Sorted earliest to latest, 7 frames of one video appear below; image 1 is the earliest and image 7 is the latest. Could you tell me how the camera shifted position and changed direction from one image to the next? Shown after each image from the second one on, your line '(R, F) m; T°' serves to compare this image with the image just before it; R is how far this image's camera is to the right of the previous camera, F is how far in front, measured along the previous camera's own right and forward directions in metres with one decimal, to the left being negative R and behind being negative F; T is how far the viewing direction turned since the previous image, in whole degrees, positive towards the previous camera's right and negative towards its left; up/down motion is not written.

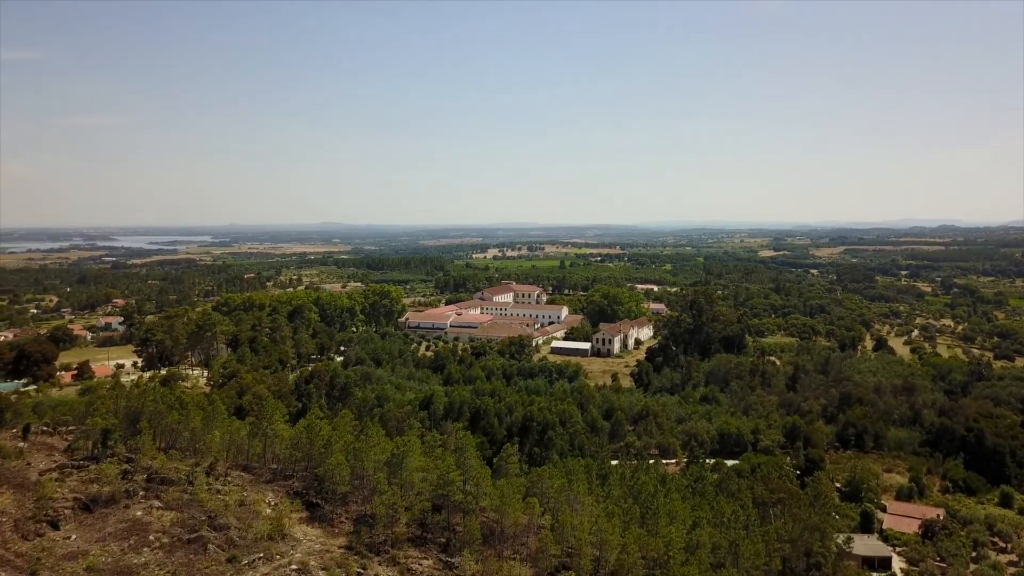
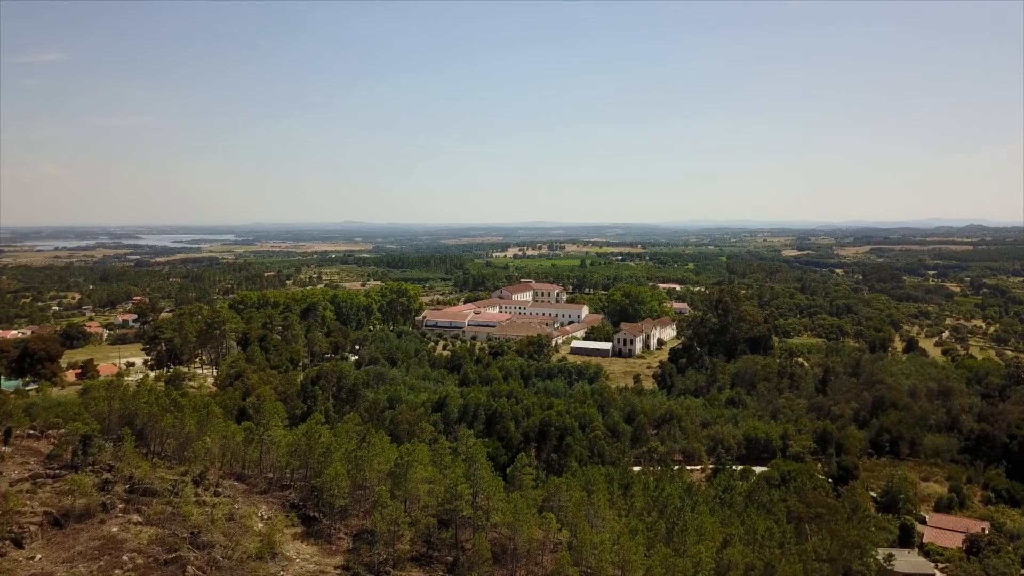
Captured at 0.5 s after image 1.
(+0.1, +1.6) m; -2°
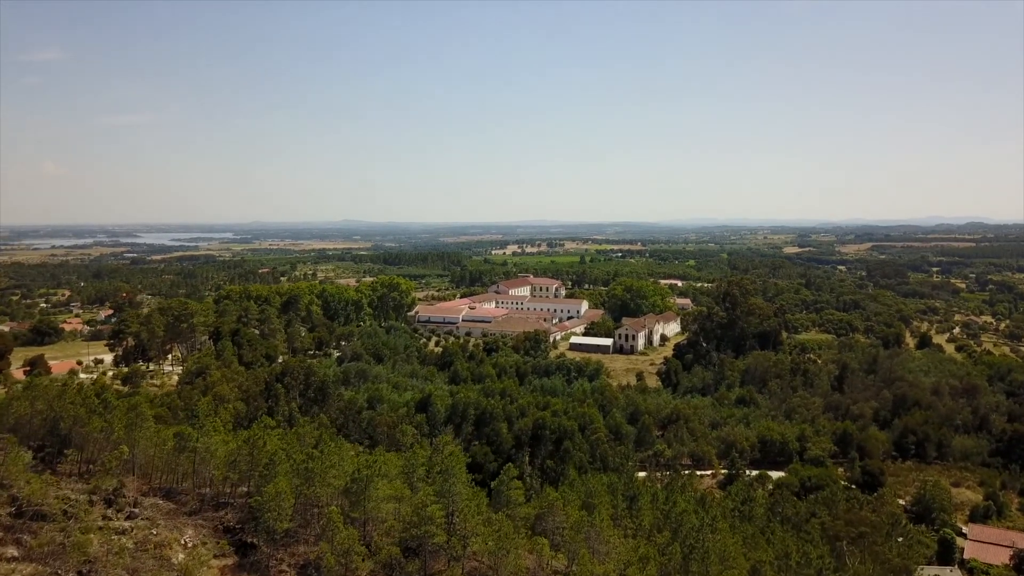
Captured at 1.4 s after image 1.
(+0.4, +3.1) m; 0°
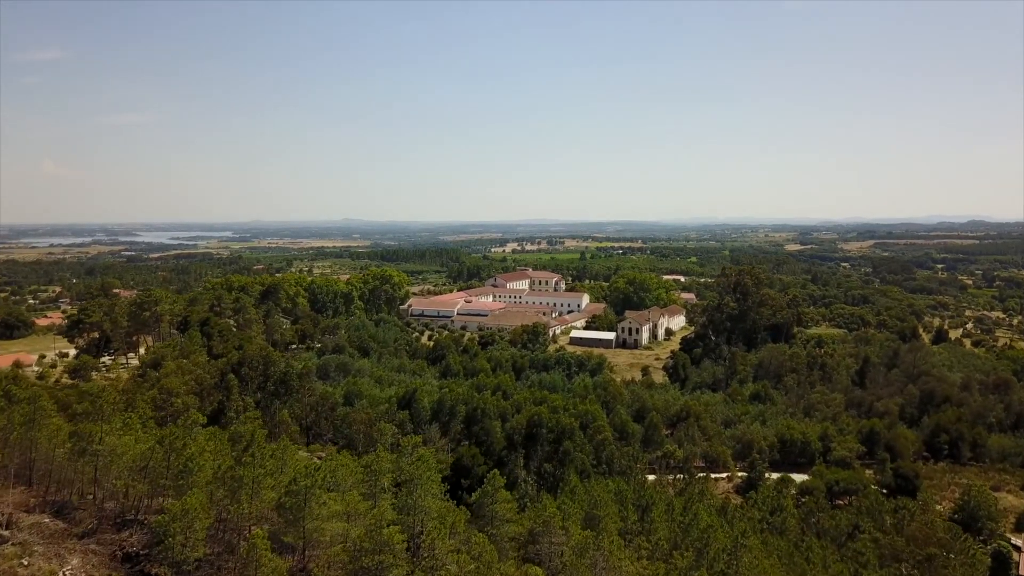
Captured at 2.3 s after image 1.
(+0.3, +3.2) m; 0°
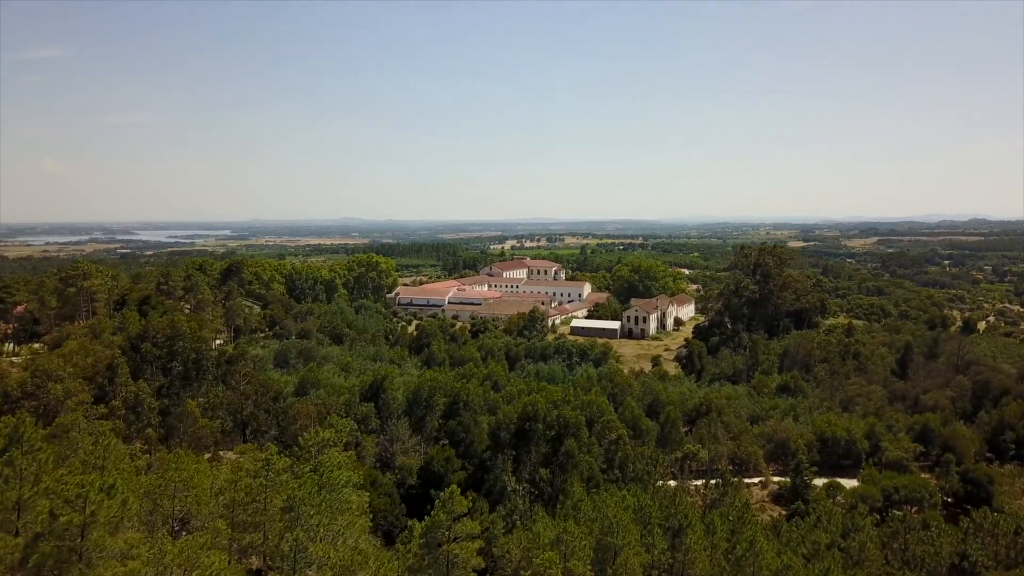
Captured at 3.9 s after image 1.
(+0.4, +4.9) m; 0°
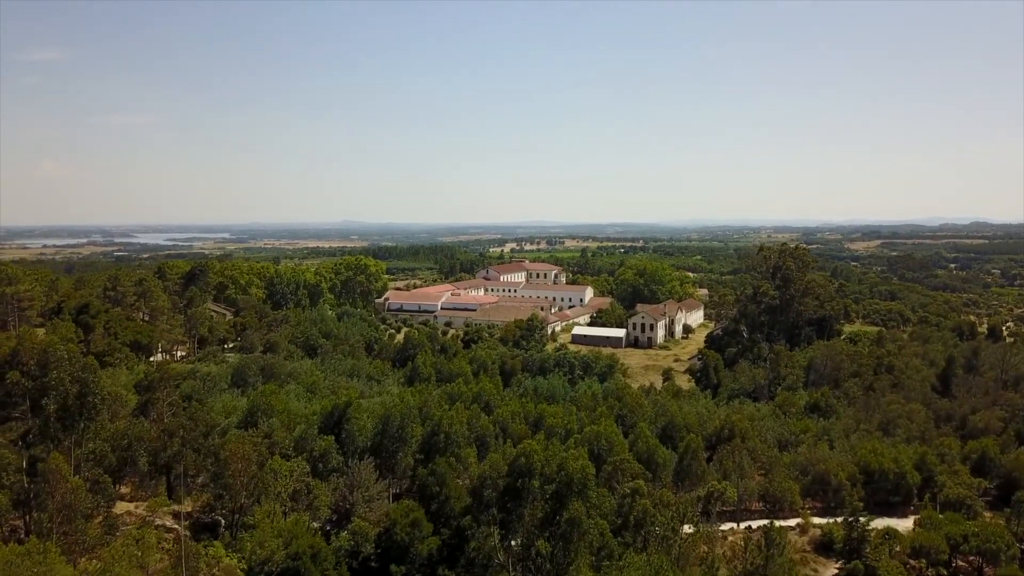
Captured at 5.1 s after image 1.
(+0.3, +3.8) m; 0°
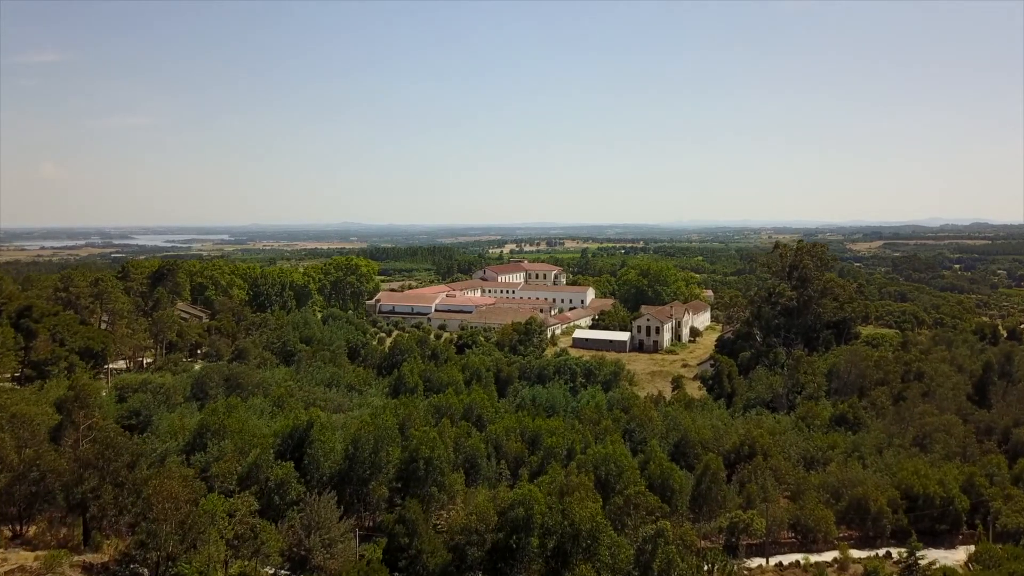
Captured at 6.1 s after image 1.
(+0.2, +2.8) m; 0°
